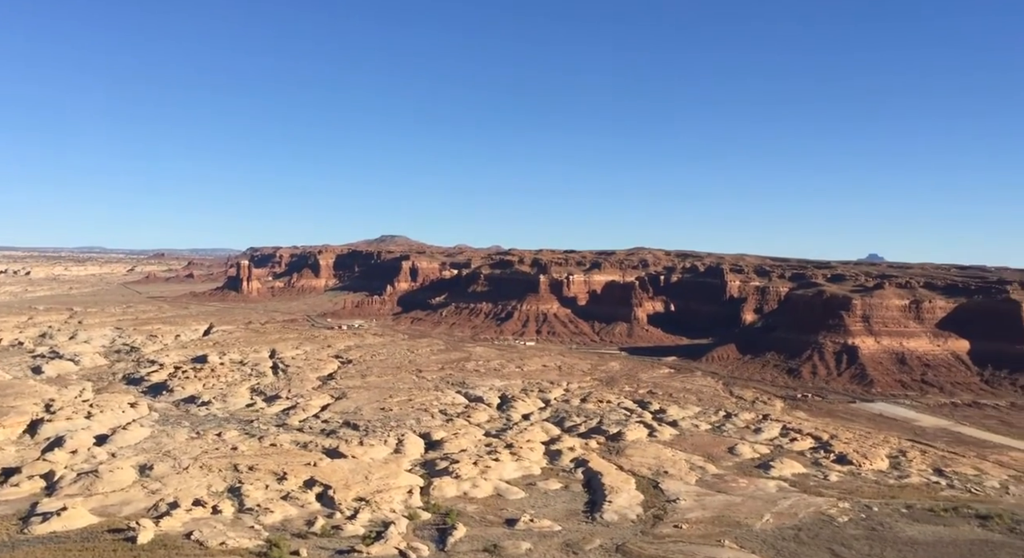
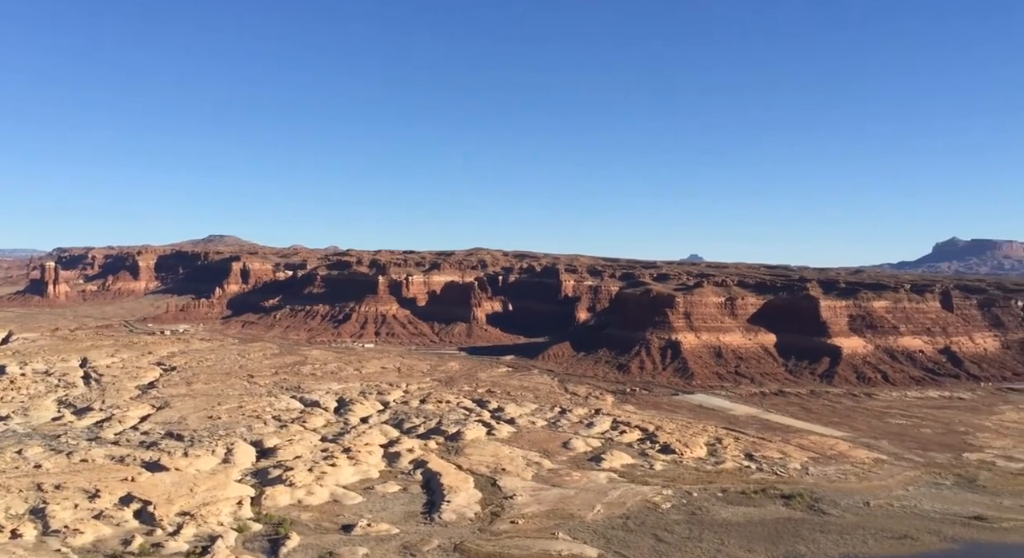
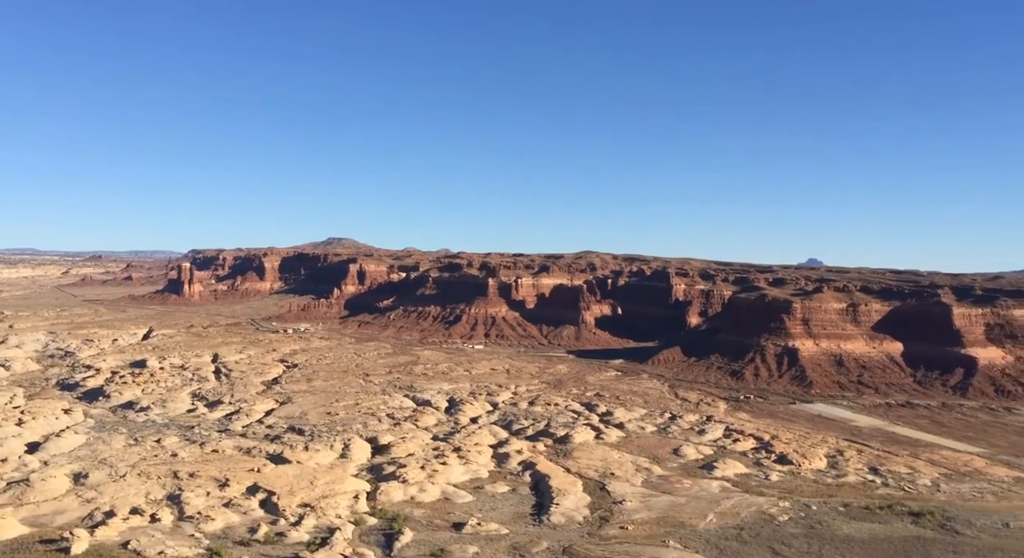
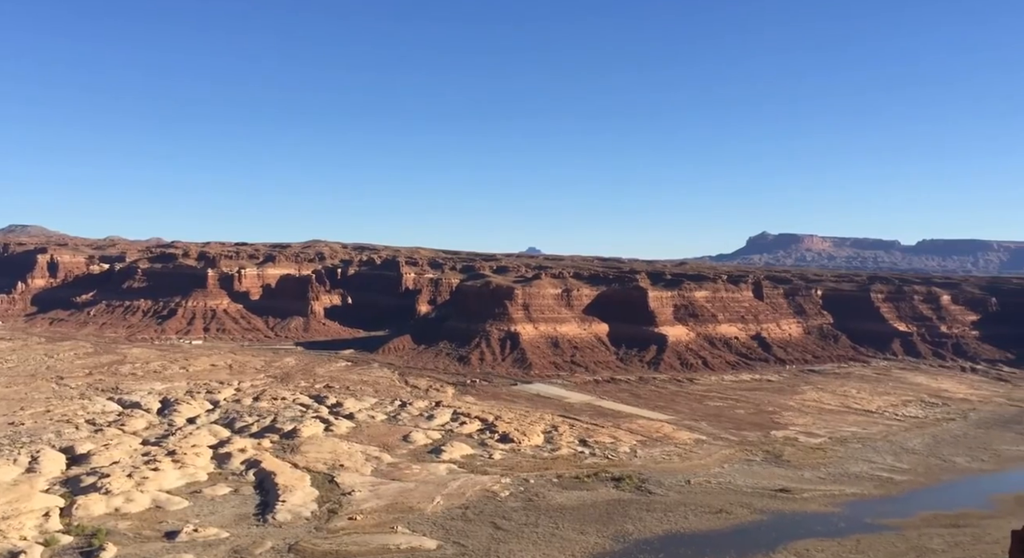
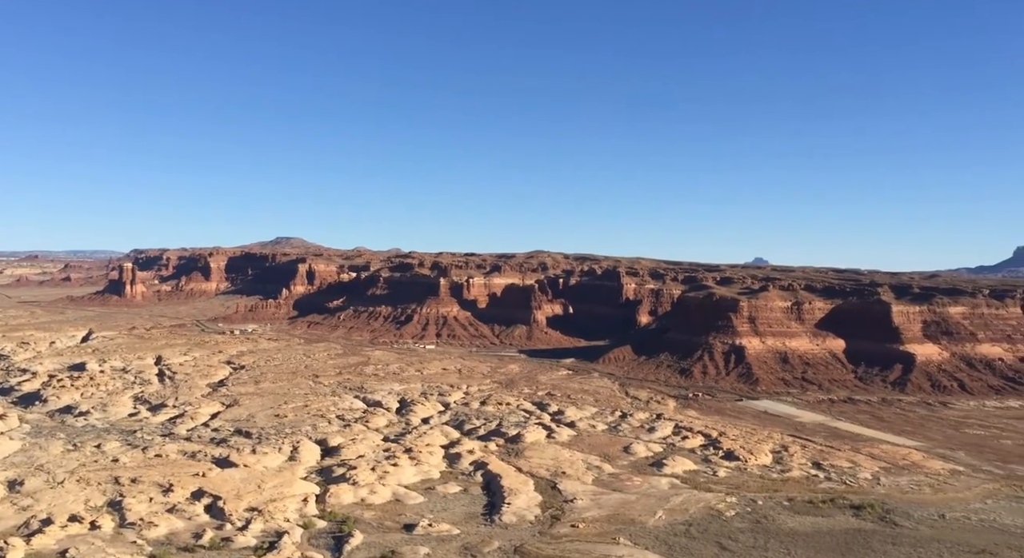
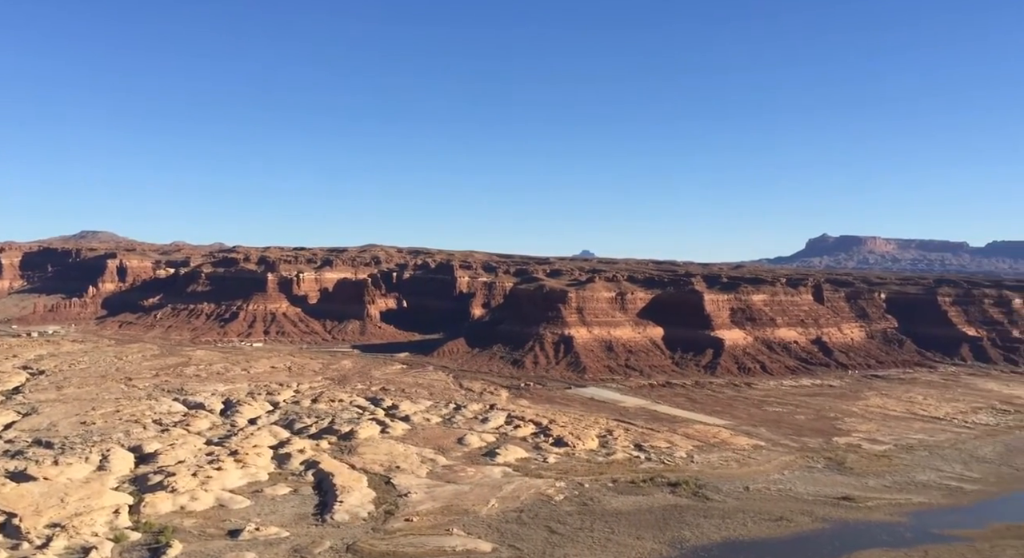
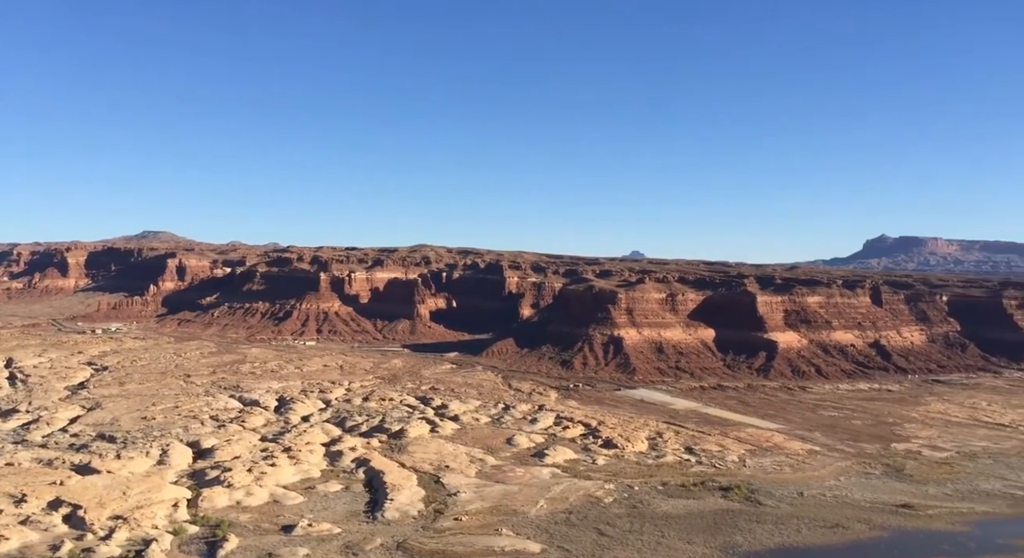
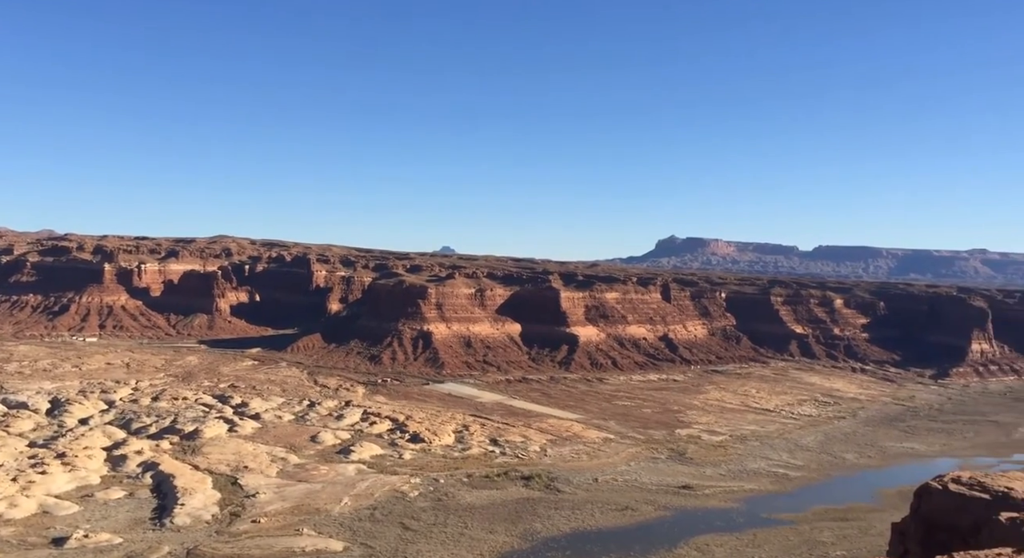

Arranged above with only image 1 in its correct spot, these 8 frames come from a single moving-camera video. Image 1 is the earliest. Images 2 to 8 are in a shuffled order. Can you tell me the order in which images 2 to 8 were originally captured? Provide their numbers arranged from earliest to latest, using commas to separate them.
3, 5, 2, 7, 6, 4, 8
